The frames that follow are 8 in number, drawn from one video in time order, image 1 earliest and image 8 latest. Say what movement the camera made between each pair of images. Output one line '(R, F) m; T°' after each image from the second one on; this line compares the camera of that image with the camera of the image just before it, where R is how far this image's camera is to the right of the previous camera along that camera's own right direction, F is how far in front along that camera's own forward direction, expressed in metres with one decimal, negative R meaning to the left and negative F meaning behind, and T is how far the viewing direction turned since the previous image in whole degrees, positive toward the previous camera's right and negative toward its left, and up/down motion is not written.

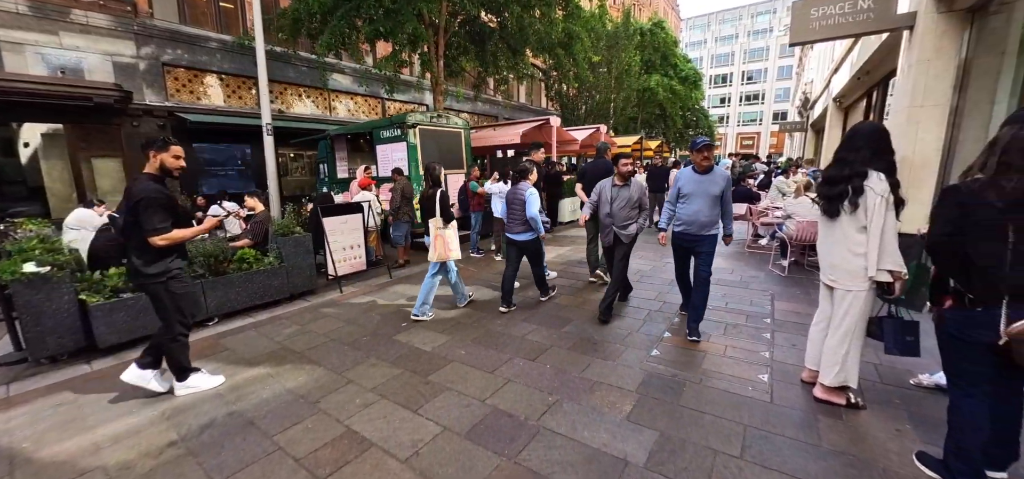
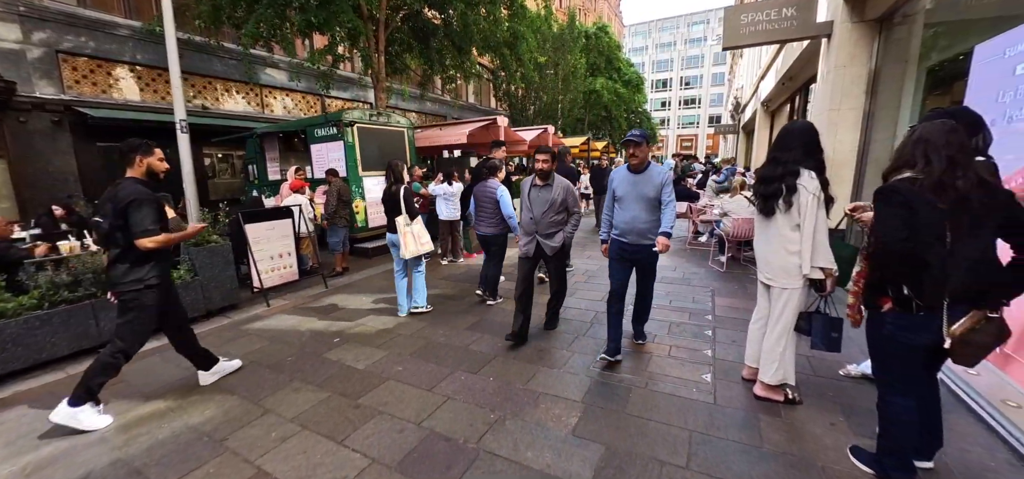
(+0.1, +0.2) m; +7°
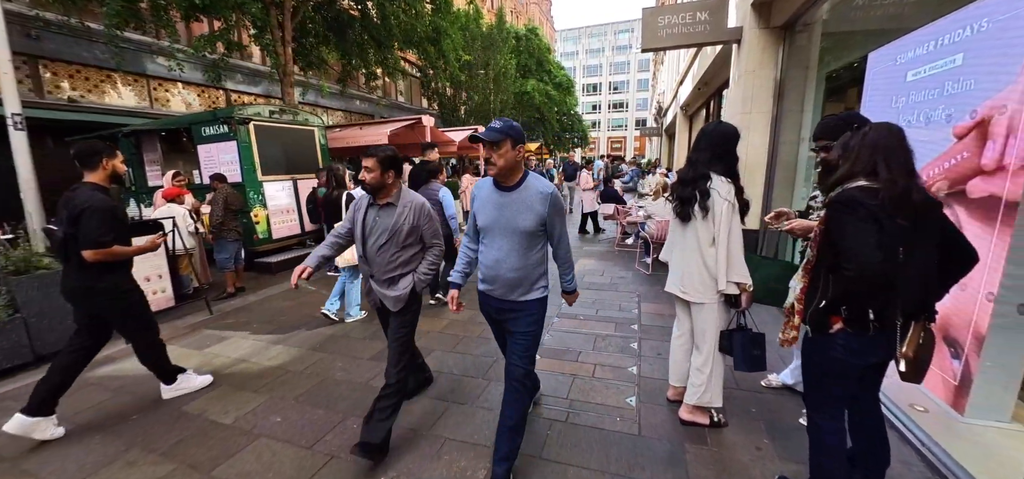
(+0.3, +0.4) m; +9°
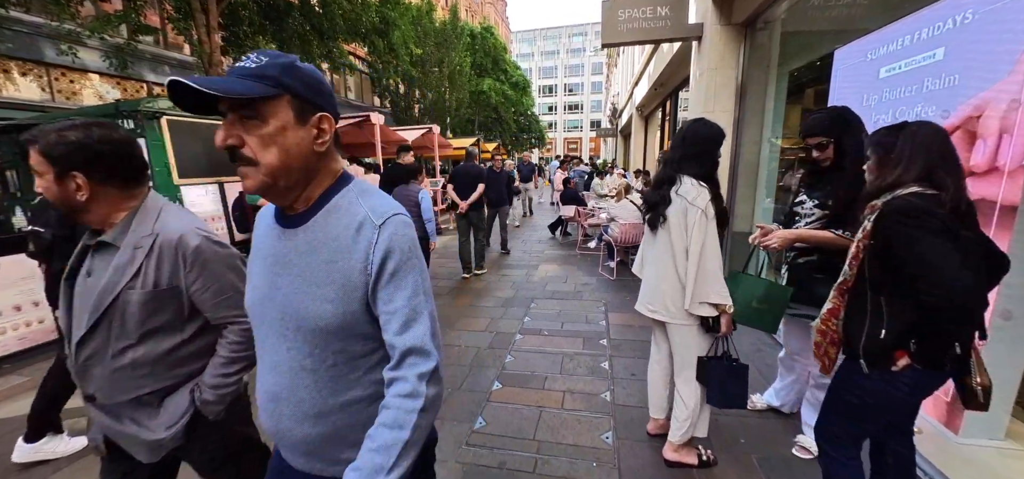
(0.0, +0.4) m; +6°
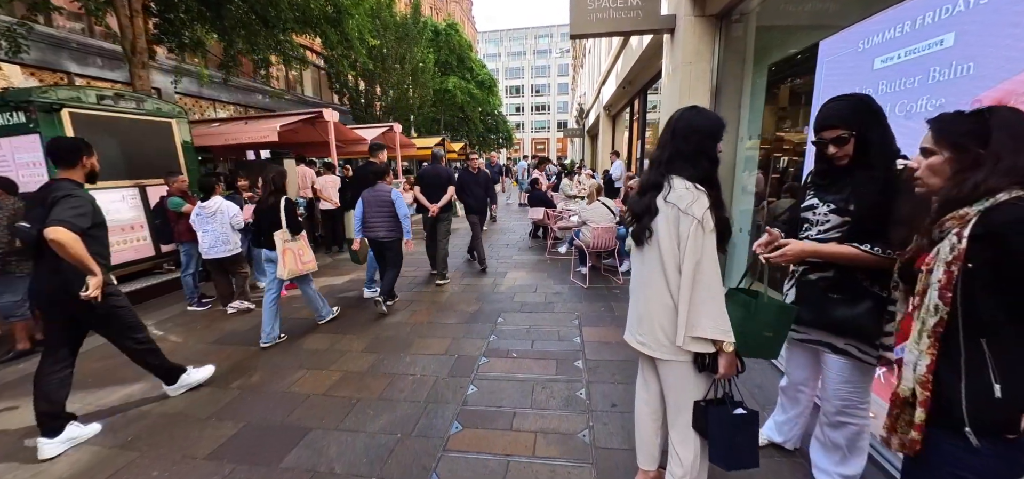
(+0.1, +0.5) m; +4°
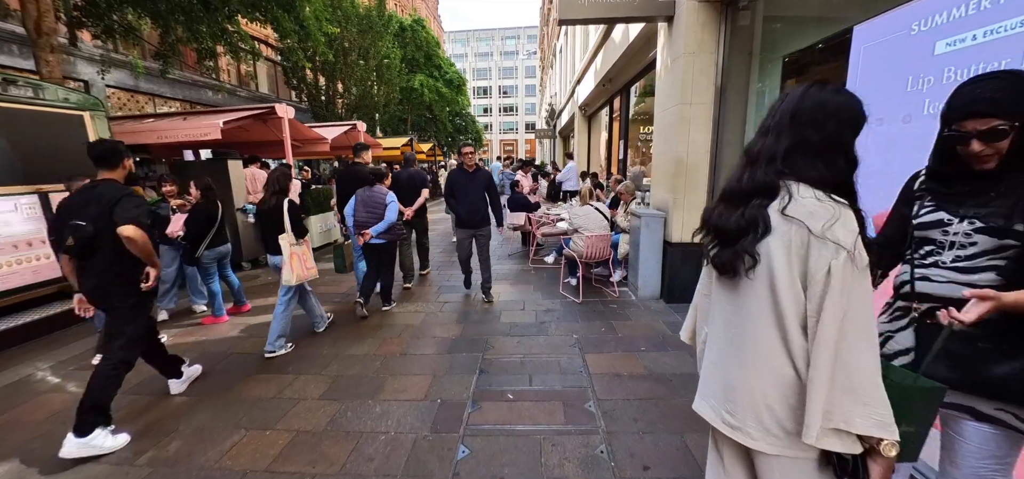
(-0.2, +0.6) m; +5°
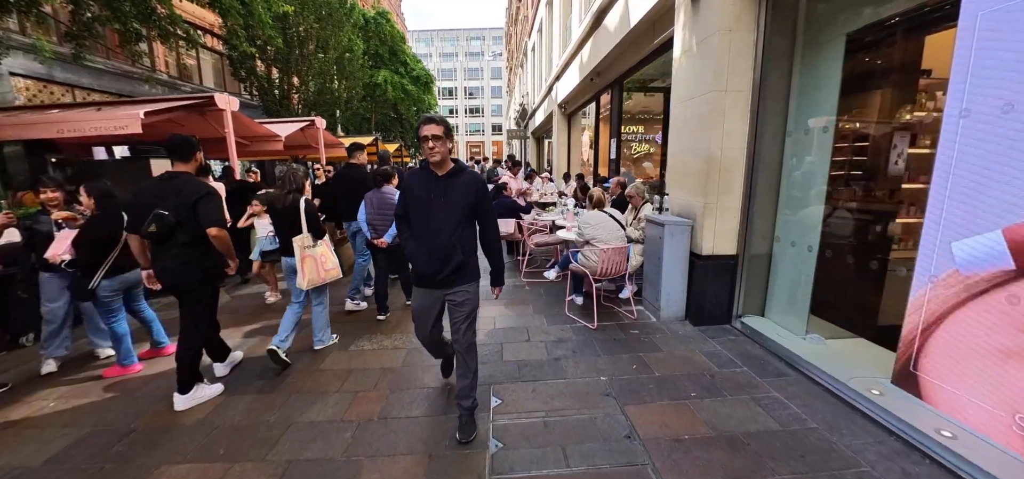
(-0.3, +0.8) m; +5°
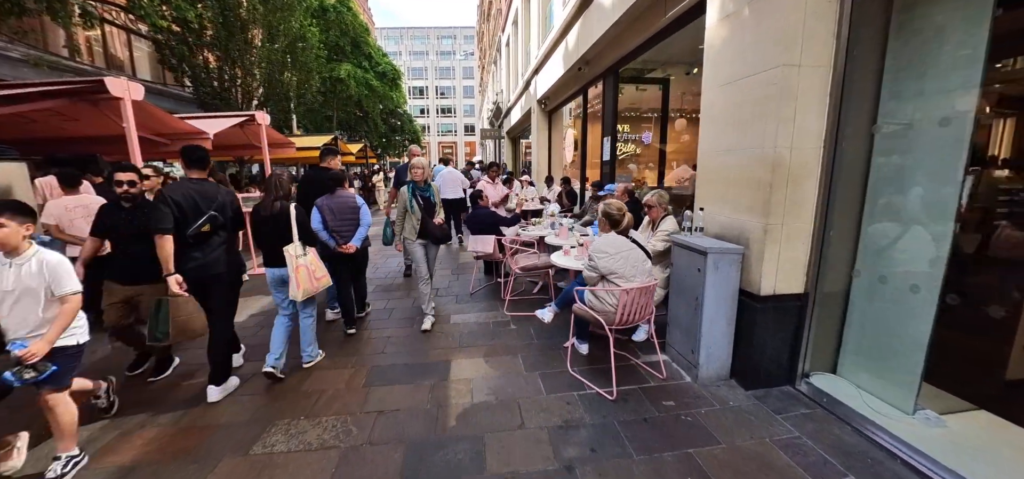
(-0.1, +1.2) m; +4°
